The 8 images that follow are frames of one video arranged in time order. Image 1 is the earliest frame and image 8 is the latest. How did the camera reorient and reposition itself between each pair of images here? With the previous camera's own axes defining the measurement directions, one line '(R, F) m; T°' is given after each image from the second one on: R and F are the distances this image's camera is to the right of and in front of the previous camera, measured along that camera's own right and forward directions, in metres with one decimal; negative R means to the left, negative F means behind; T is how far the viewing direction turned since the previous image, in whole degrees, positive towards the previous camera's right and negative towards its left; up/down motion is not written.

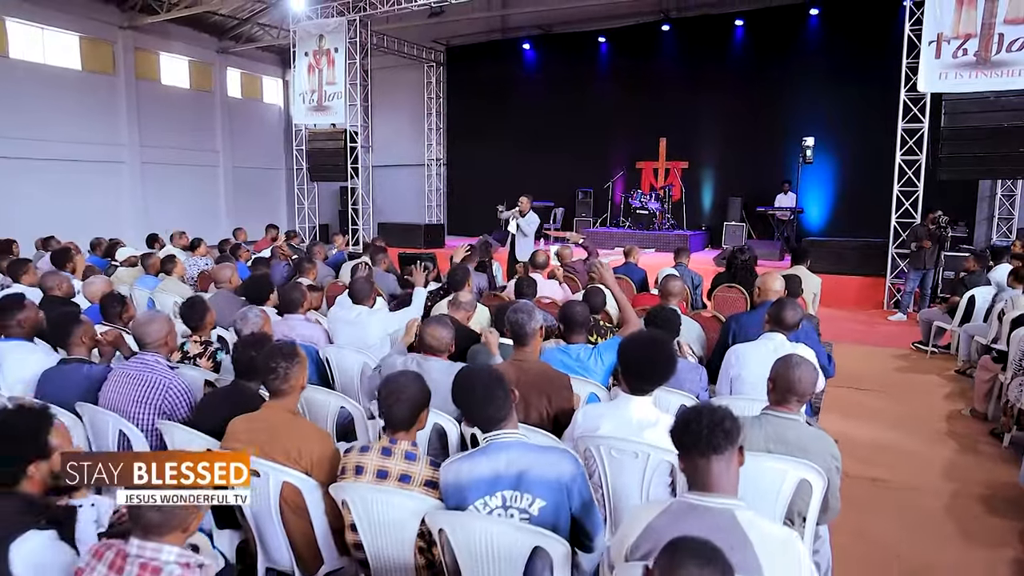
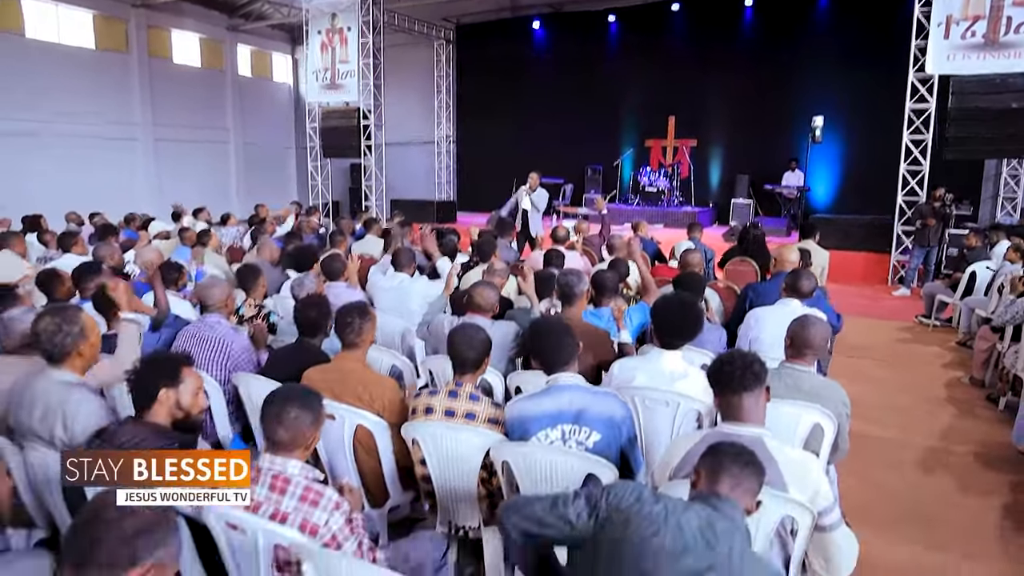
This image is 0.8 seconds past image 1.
(-0.1, -0.3) m; 0°
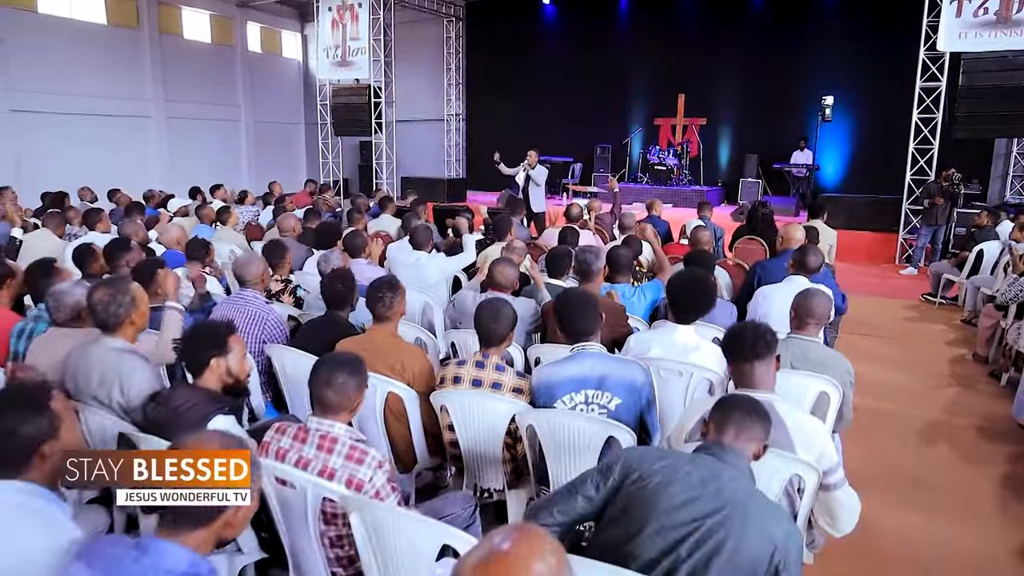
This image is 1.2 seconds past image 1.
(-0.1, -0.1) m; 0°
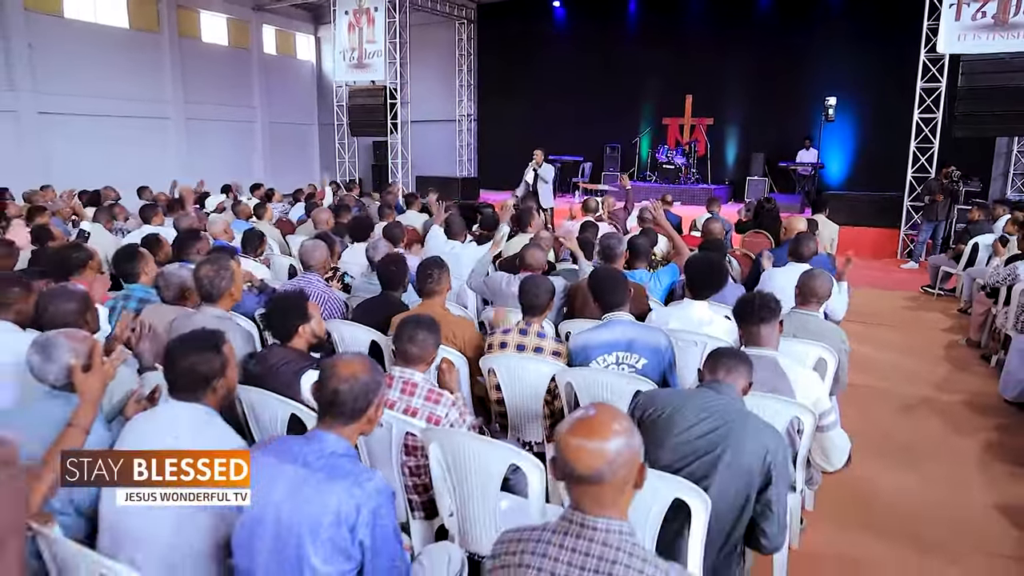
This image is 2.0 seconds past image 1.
(-0.1, -0.4) m; 0°
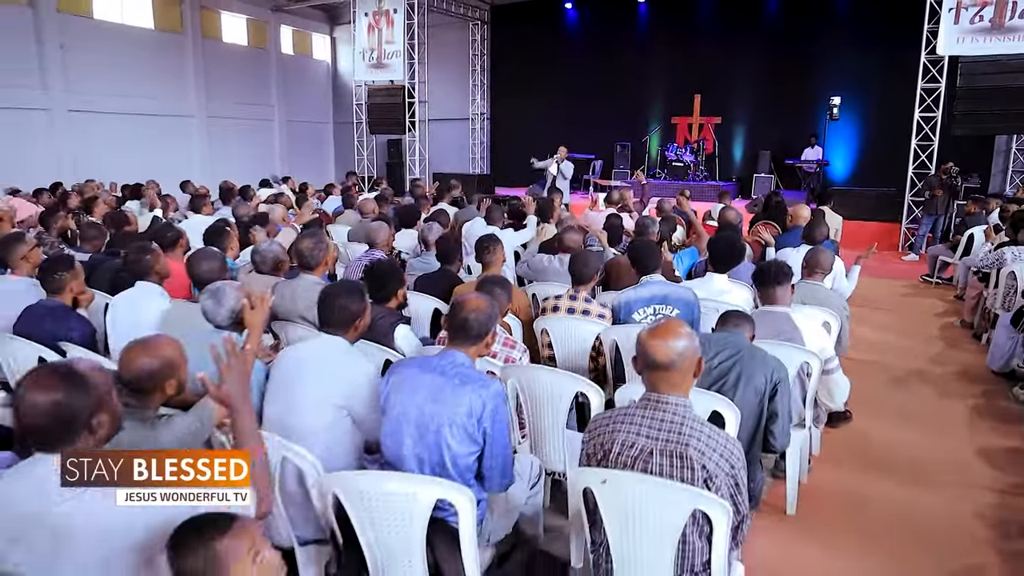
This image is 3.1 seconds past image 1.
(-0.2, -0.5) m; 0°
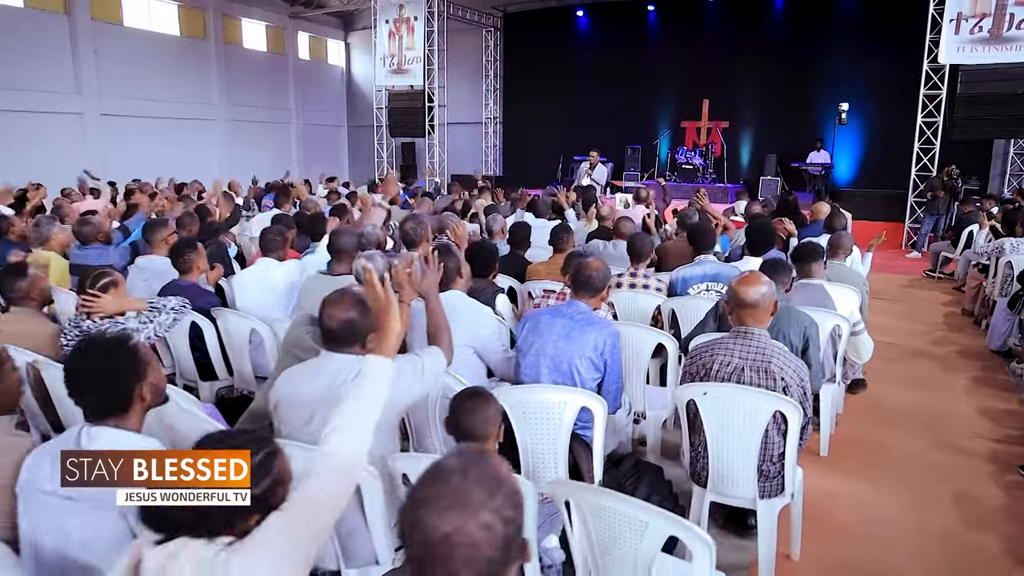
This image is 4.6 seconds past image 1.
(-0.4, -0.6) m; 0°
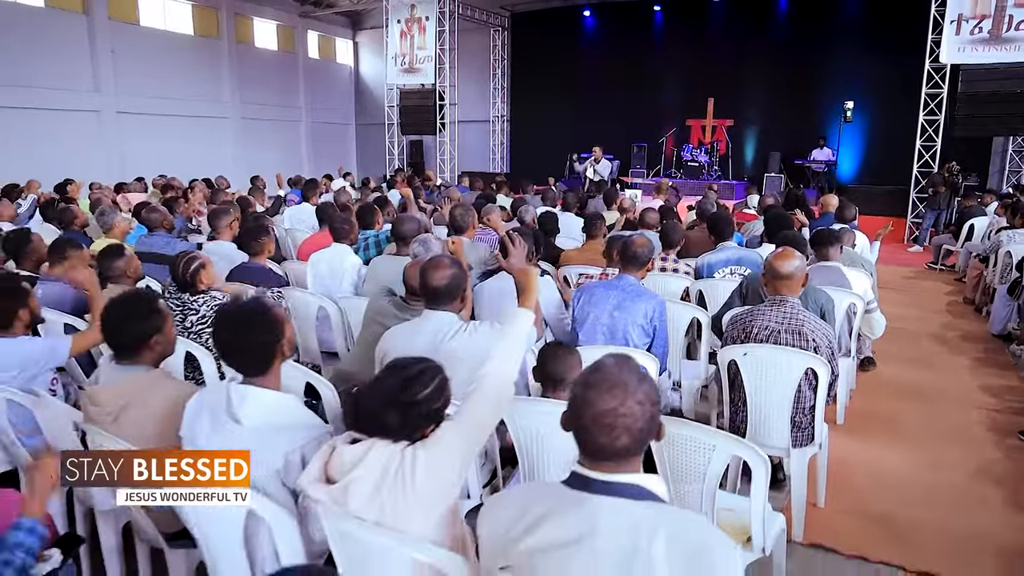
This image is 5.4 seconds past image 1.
(-0.2, -0.3) m; 0°
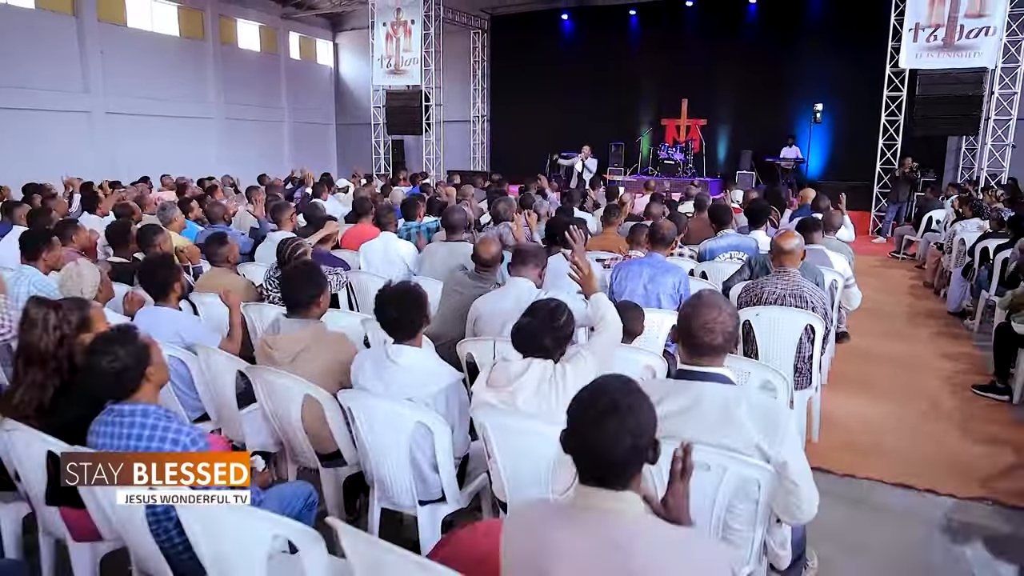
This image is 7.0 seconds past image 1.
(-0.4, -0.6) m; +2°
